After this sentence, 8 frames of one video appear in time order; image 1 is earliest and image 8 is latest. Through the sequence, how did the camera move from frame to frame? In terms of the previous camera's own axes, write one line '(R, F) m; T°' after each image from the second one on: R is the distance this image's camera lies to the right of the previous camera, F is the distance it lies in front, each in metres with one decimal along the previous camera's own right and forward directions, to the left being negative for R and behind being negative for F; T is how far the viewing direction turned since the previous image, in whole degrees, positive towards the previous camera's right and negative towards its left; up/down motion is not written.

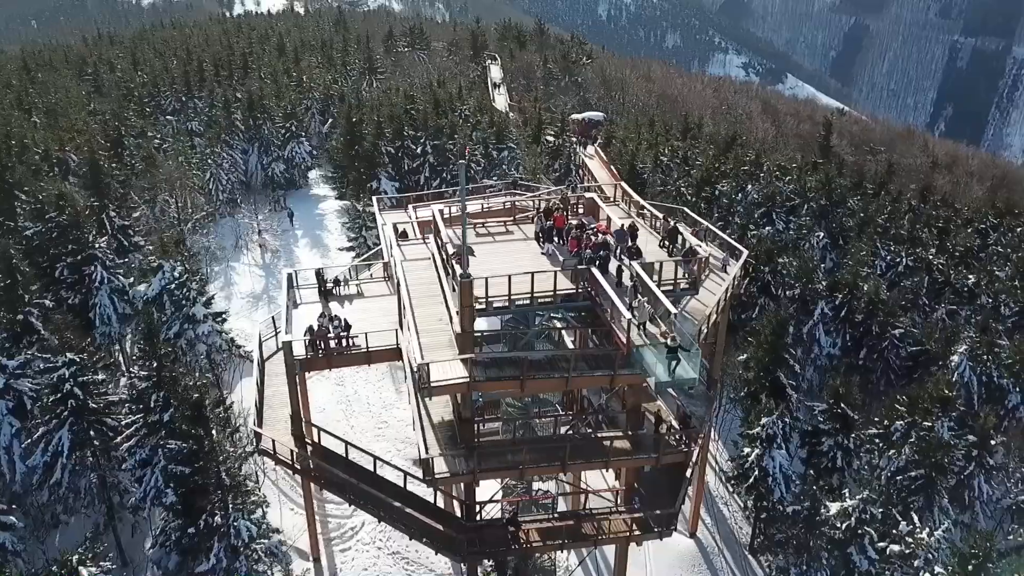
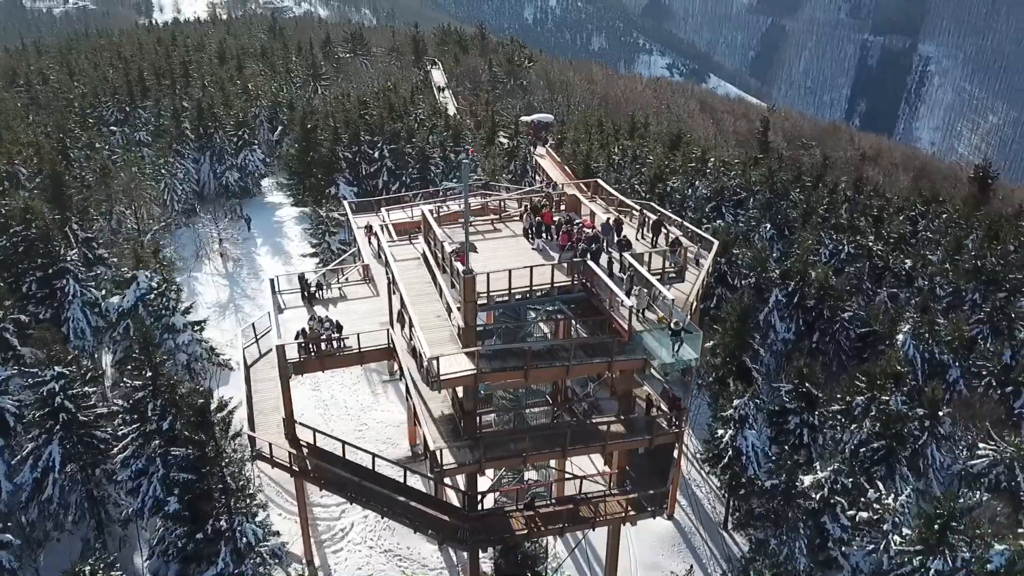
(-1.5, -0.7) m; +5°
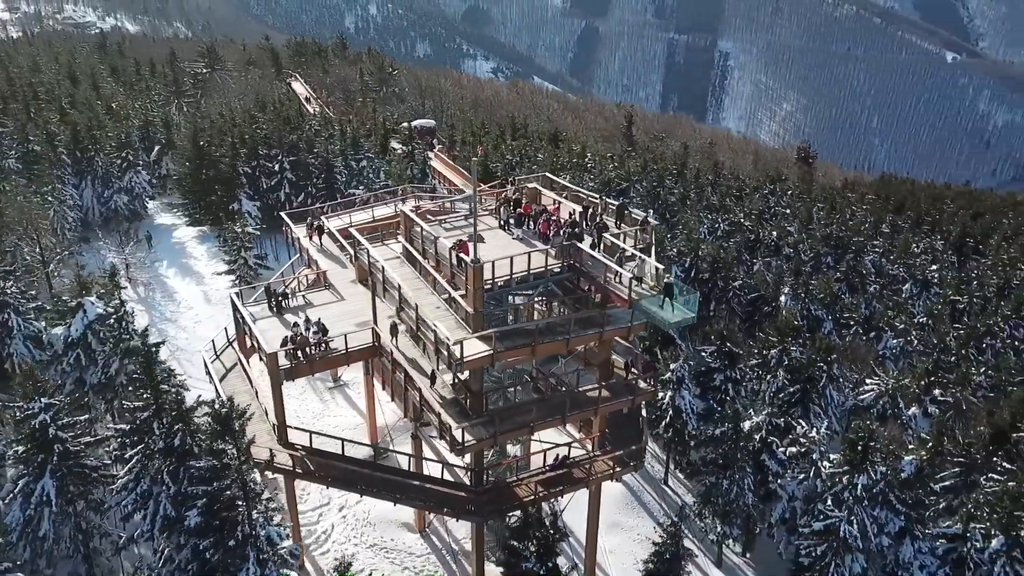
(-4.1, -1.4) m; +11°
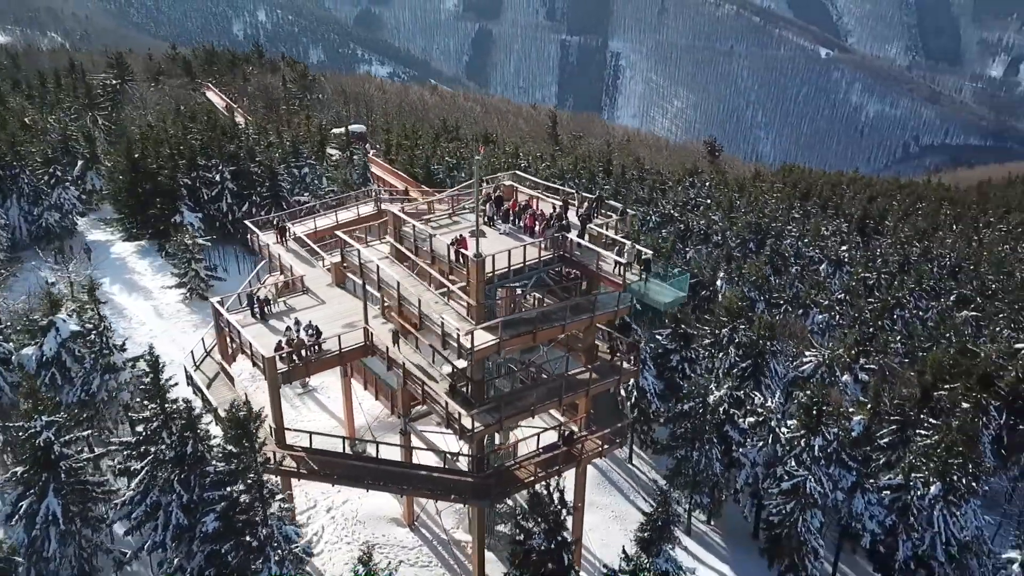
(-2.5, -1.0) m; +7°
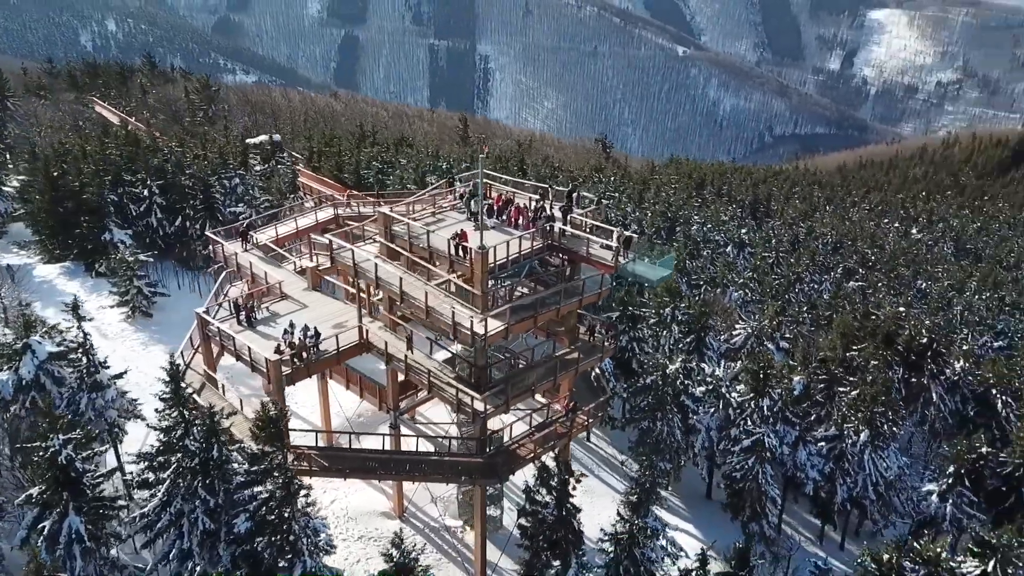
(-3.4, -1.3) m; +8°
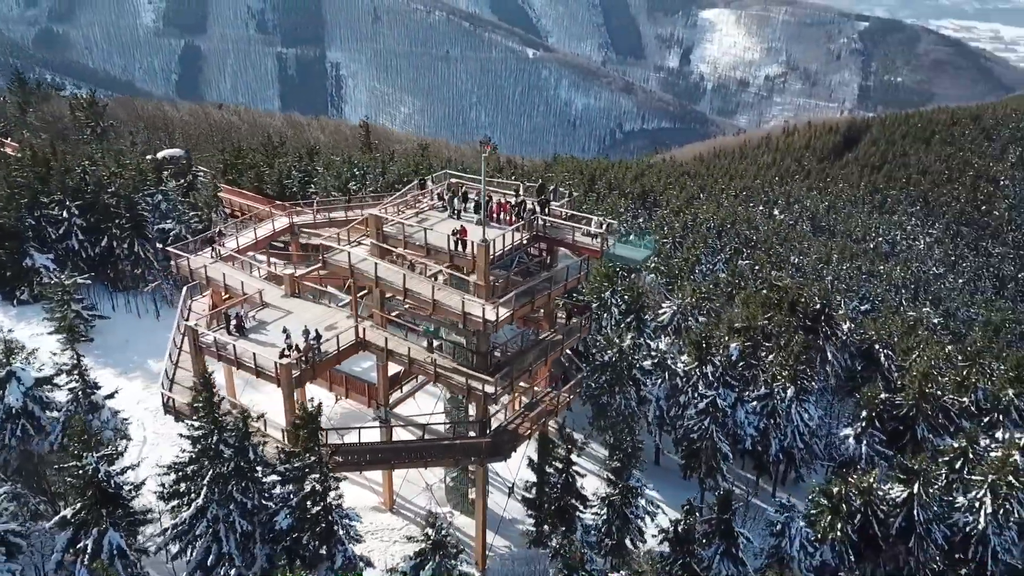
(-4.1, -1.5) m; +10°
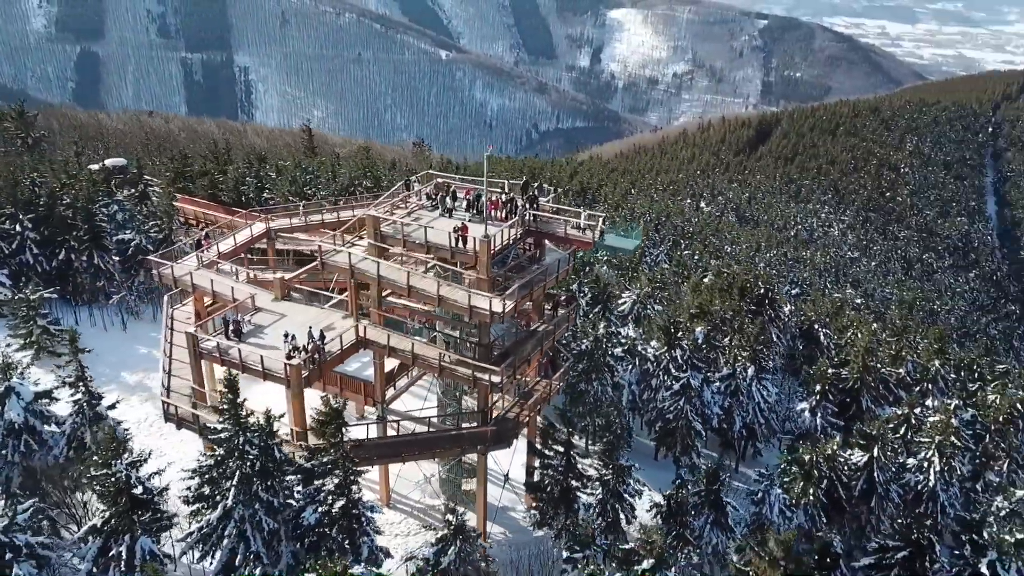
(-2.5, -0.9) m; +6°
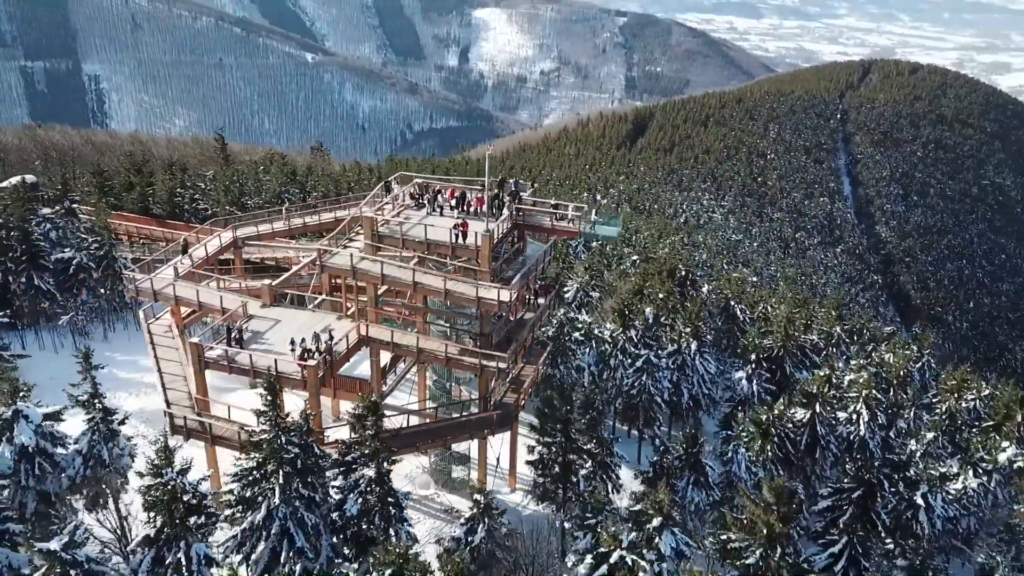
(-4.0, -1.3) m; +8°
